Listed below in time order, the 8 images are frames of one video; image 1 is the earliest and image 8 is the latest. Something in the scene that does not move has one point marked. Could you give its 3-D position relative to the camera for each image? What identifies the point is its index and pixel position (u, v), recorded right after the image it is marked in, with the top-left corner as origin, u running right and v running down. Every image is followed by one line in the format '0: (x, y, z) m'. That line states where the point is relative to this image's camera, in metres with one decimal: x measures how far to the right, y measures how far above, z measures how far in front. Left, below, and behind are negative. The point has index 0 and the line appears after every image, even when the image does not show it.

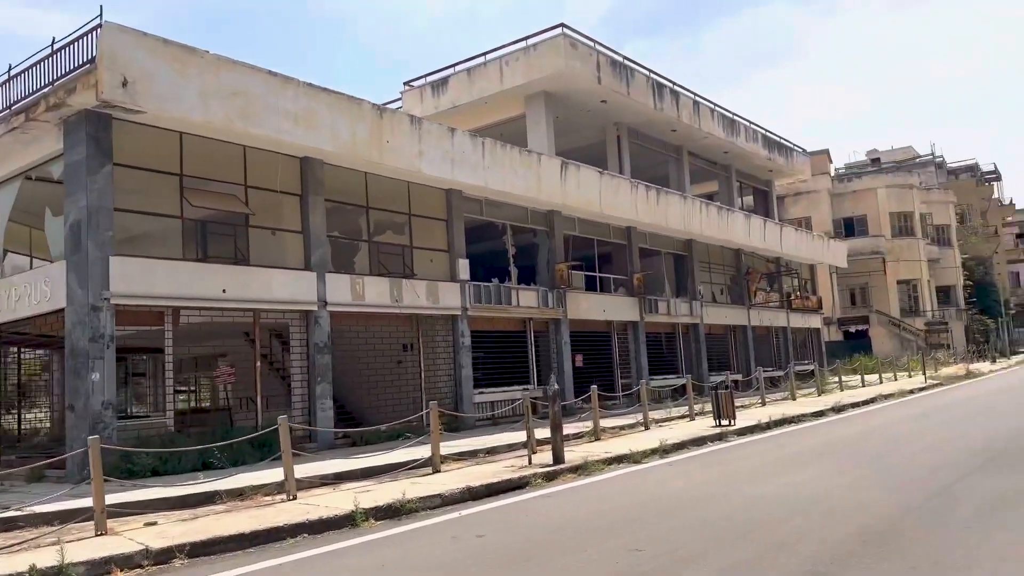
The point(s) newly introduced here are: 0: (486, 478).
0: (-0.4, -3.1, +12.8) m
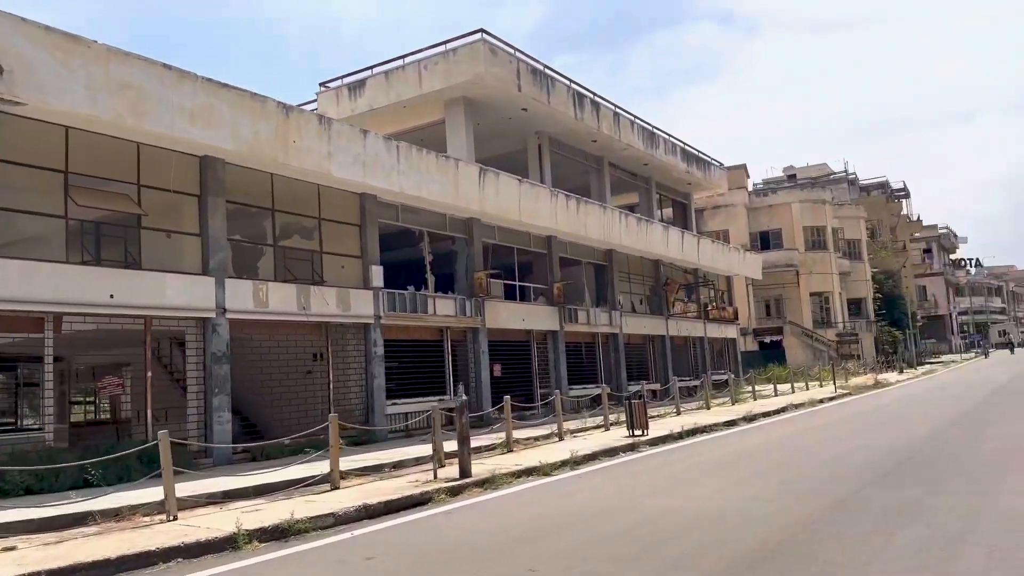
0: (-2.0, -3.2, +12.2) m
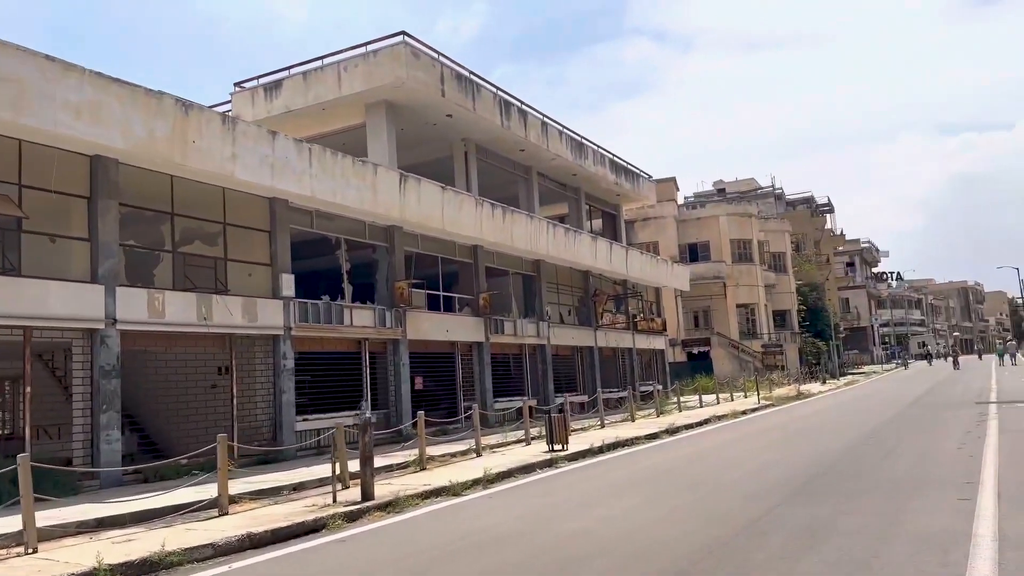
0: (-3.4, -3.3, +11.4) m
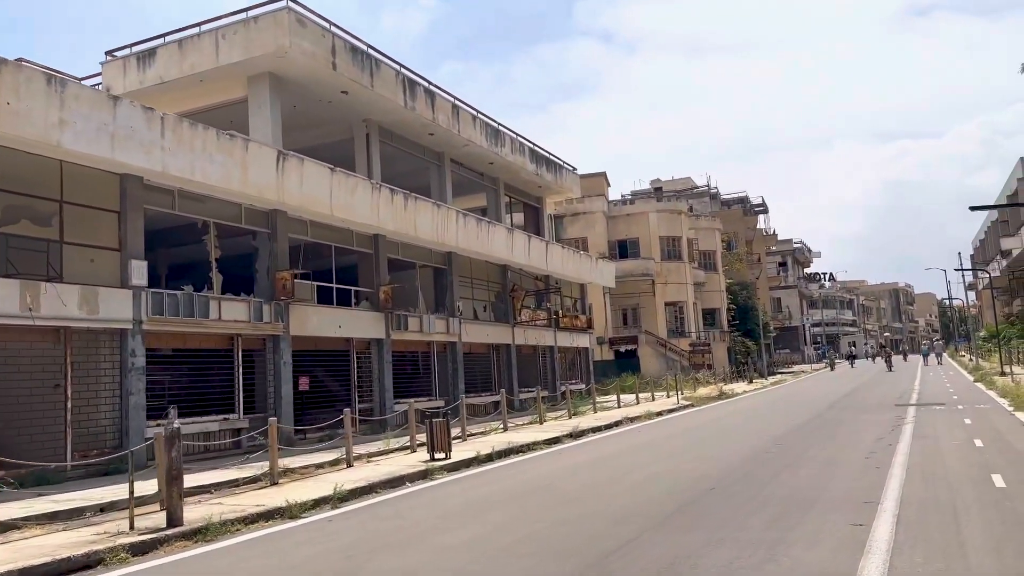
0: (-5.5, -3.1, +9.2) m
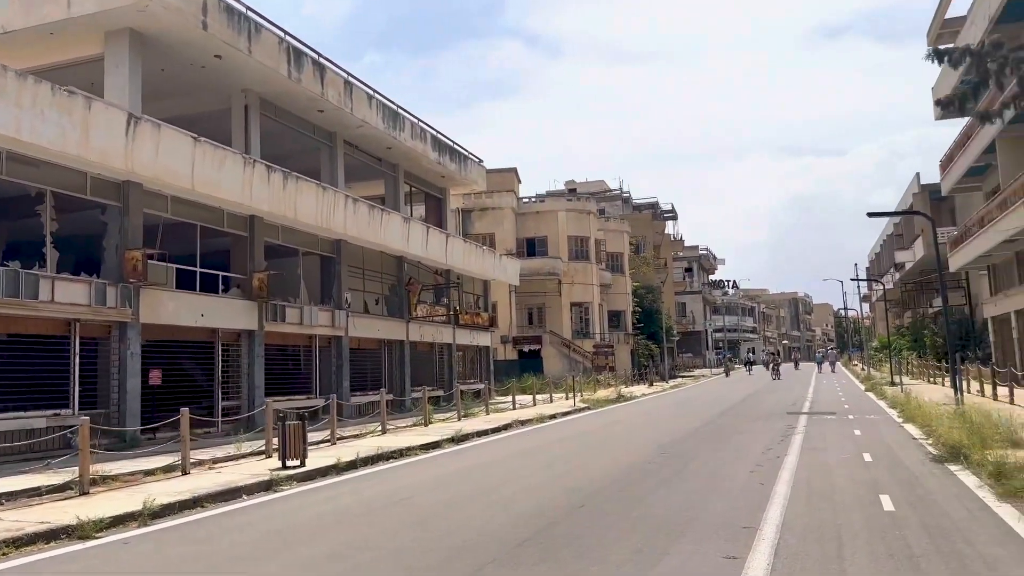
0: (-7.3, -2.7, +7.0) m
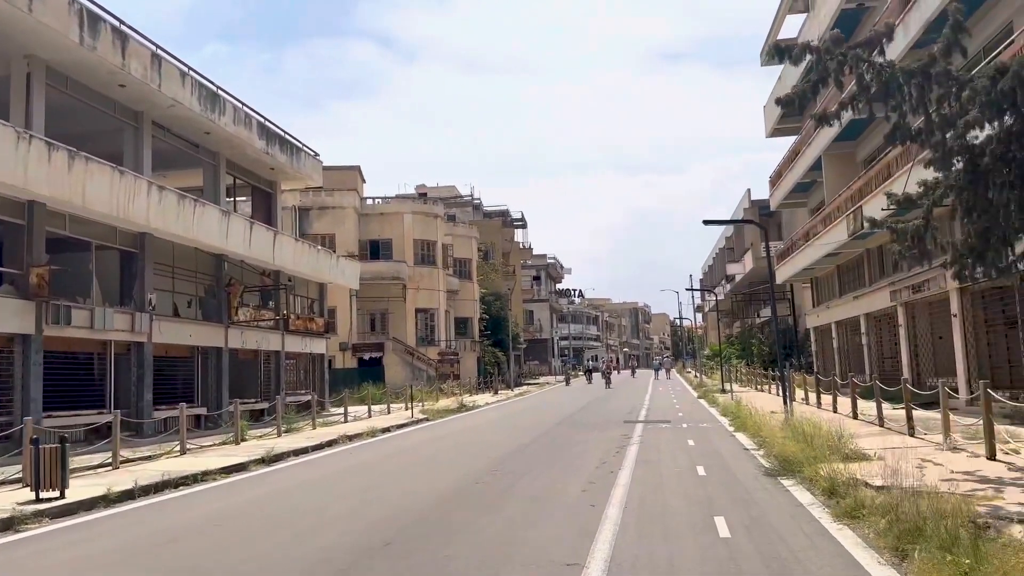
0: (-8.8, -2.6, +4.1) m
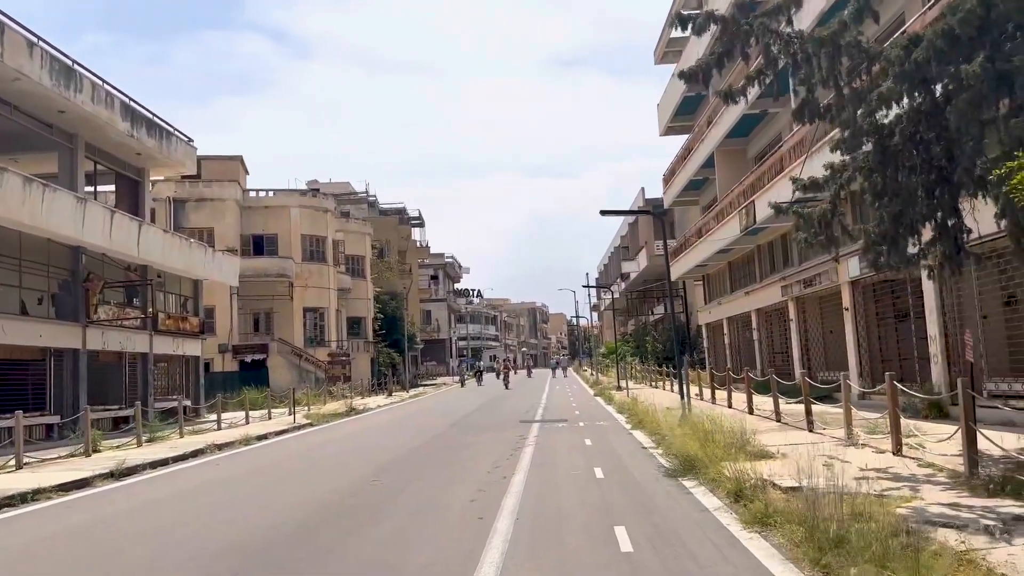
0: (-9.3, -2.4, +1.8) m
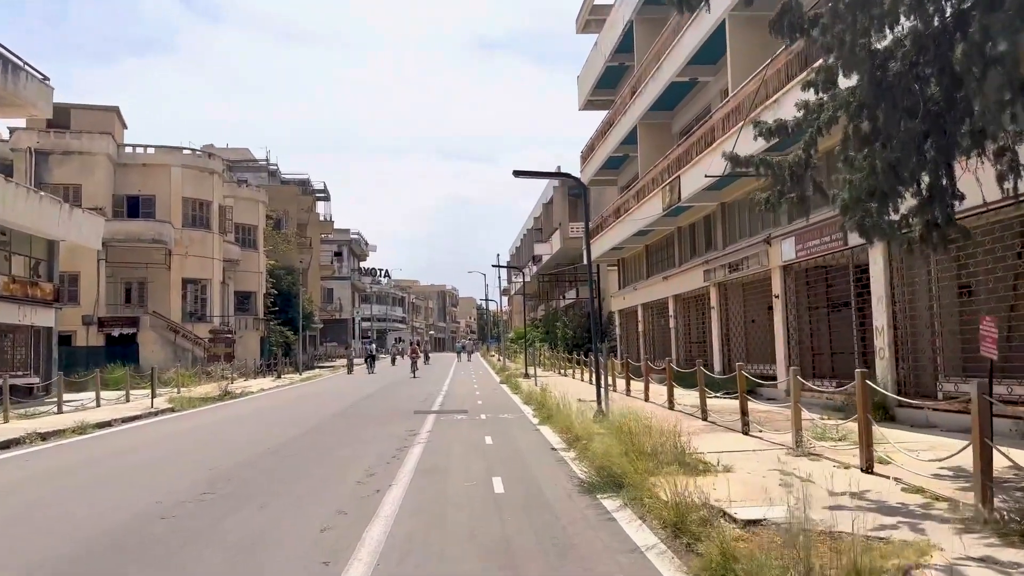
0: (-9.6, -1.8, -1.6) m
